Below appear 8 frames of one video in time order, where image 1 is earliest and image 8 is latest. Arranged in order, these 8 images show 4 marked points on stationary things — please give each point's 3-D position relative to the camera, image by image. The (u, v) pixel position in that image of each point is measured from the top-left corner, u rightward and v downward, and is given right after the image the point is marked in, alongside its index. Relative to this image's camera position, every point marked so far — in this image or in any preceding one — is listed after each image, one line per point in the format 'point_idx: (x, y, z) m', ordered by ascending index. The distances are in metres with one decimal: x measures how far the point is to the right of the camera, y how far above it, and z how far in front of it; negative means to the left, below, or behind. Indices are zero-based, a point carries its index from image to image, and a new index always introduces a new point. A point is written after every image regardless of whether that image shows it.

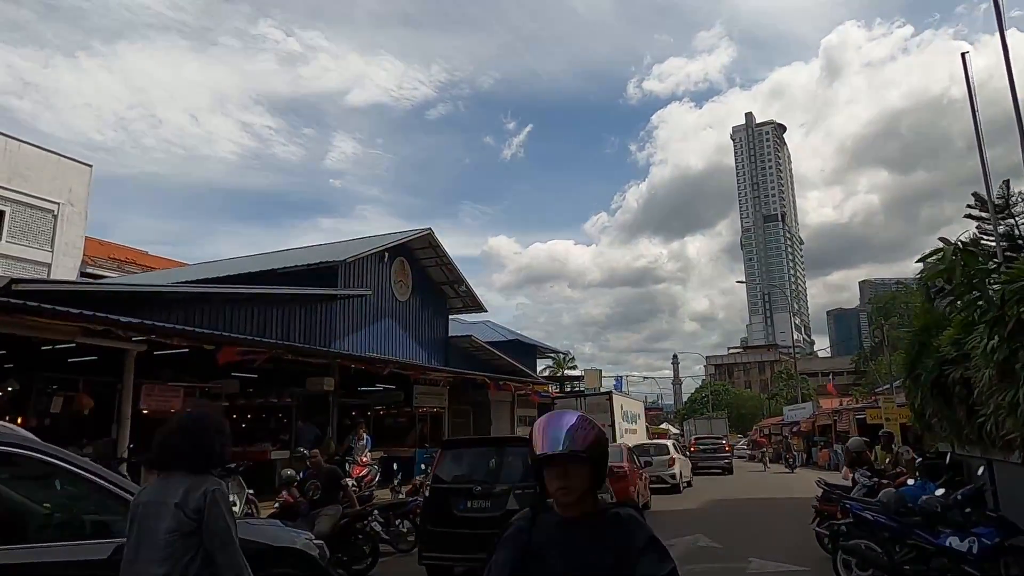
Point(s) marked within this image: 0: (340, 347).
0: (-4.7, -1.6, +17.7) m
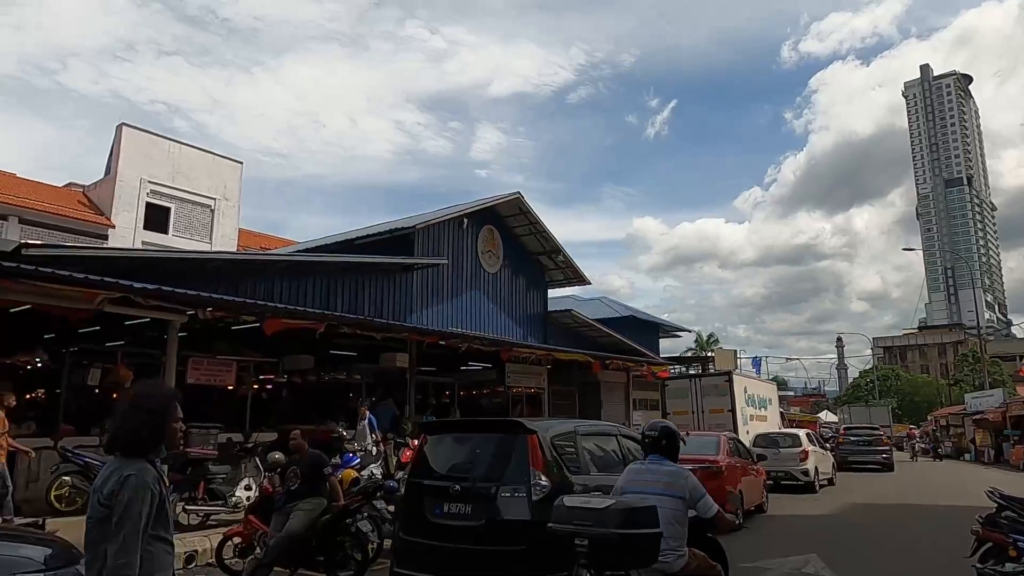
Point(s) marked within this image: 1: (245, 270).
0: (-2.4, -0.8, +16.5) m
1: (-5.2, +0.4, +13.0) m
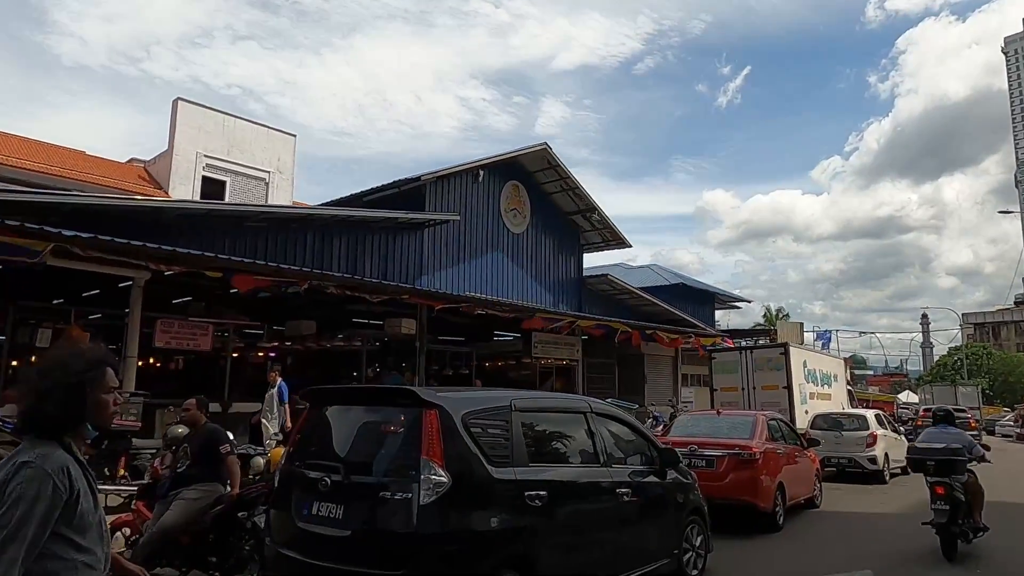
0: (-2.0, +0.1, +15.0) m
1: (-5.1, +1.1, +11.7) m
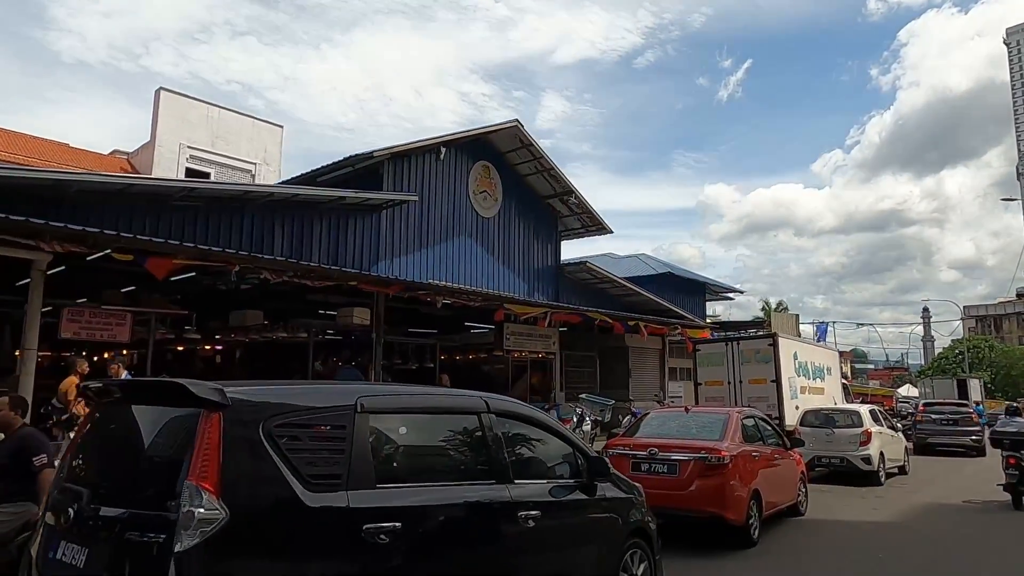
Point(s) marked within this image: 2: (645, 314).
0: (-2.7, +0.4, +13.9) m
1: (-5.9, +1.4, +10.6) m
2: (+3.9, -0.8, +19.4) m
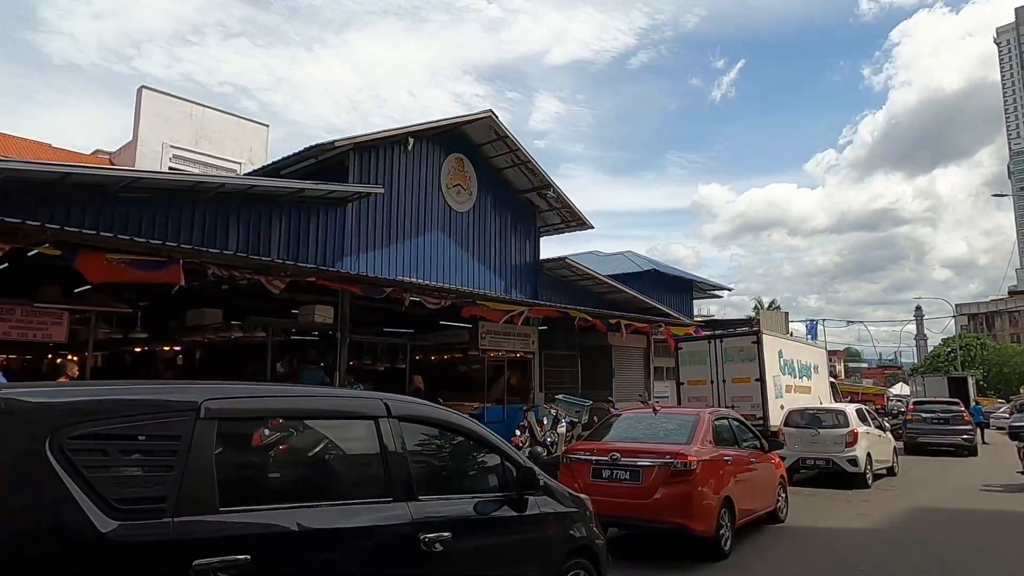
0: (-3.3, +0.4, +13.3) m
1: (-6.4, +1.4, +10.0) m
2: (+3.3, -0.7, +18.8) m
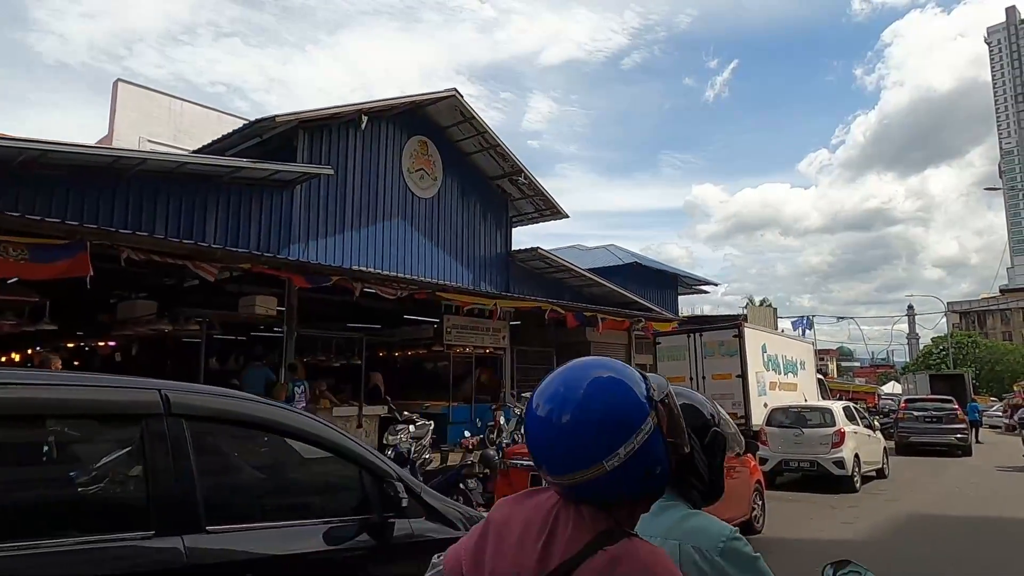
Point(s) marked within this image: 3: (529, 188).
0: (-4.0, +0.6, +12.3) m
1: (-7.1, +1.6, +8.9) m
2: (+2.5, -0.5, +17.8) m
3: (+0.5, +2.5, +16.7) m
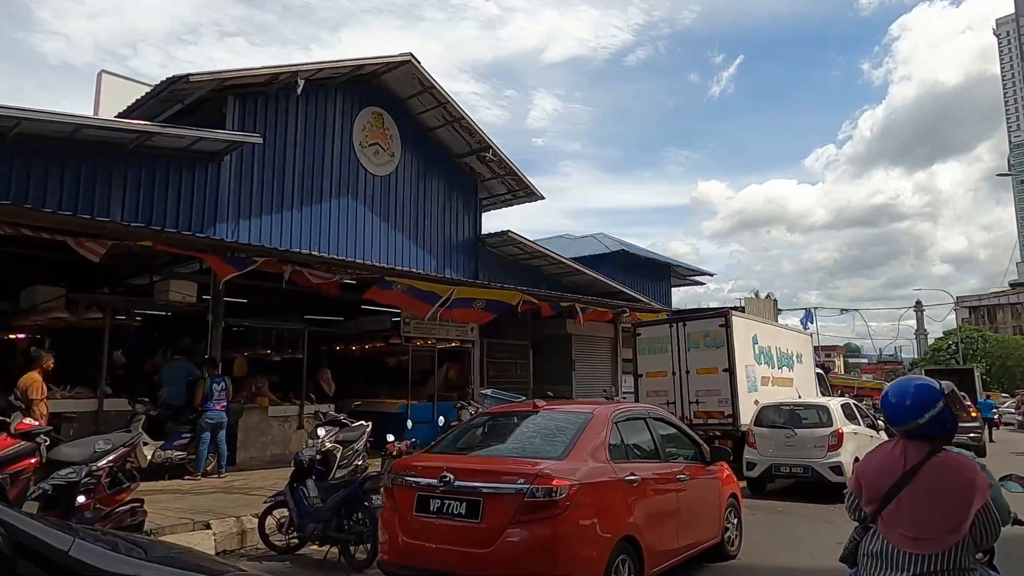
0: (-4.7, +0.9, +10.9) m
1: (-7.9, +1.9, +7.6) m
2: (+1.8, -0.2, +16.4) m
3: (-0.3, +2.8, +15.3) m
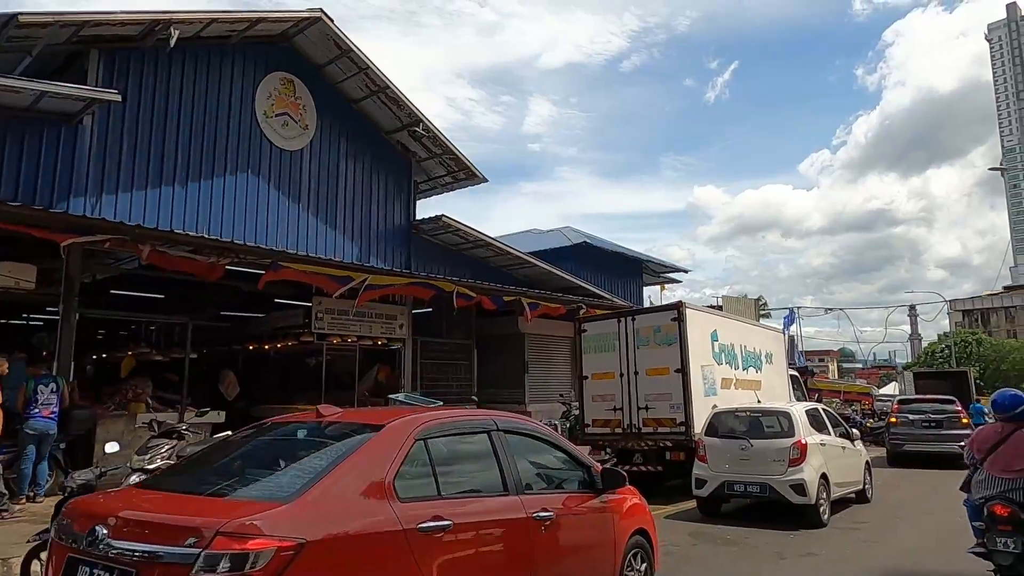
0: (-6.0, +1.1, +9.2) m
1: (-9.2, +2.1, +5.9) m
2: (+0.5, 0.0, +14.8) m
3: (-1.6, +2.9, +13.6) m
